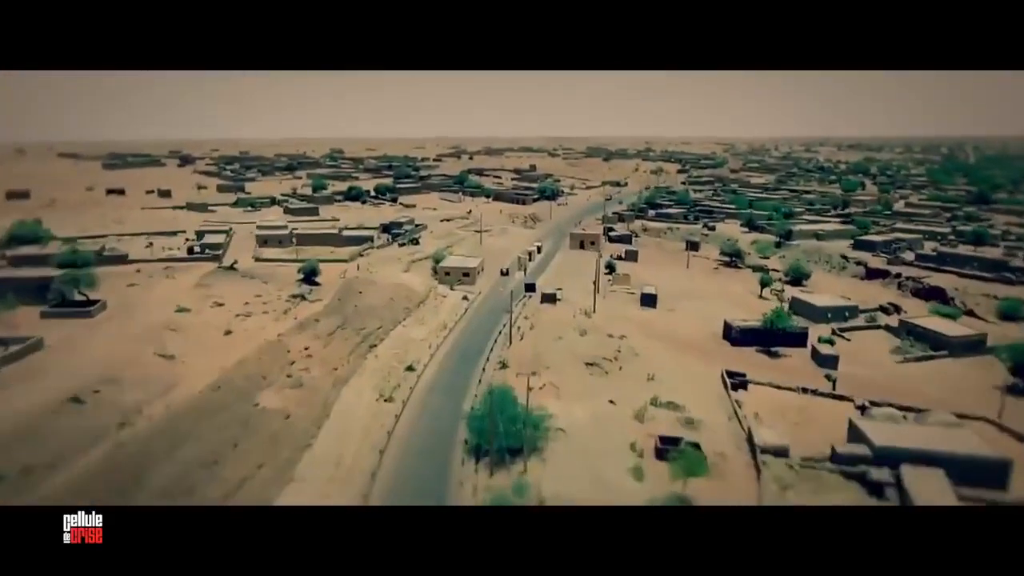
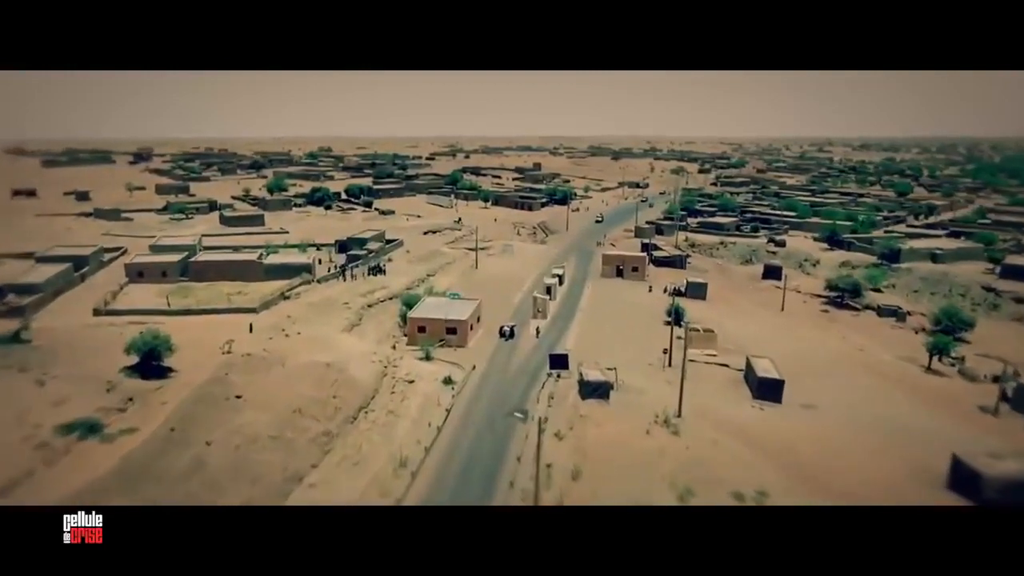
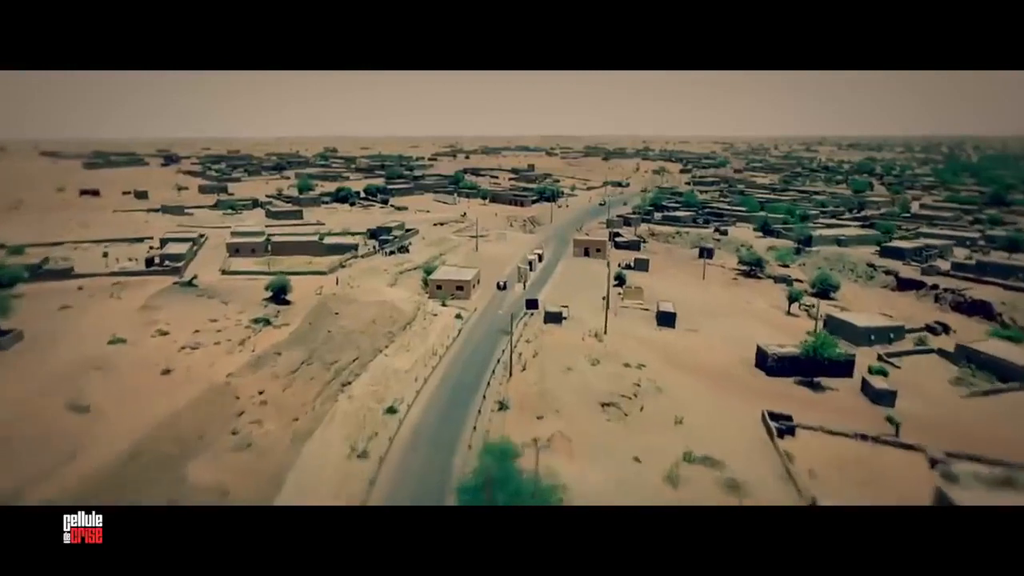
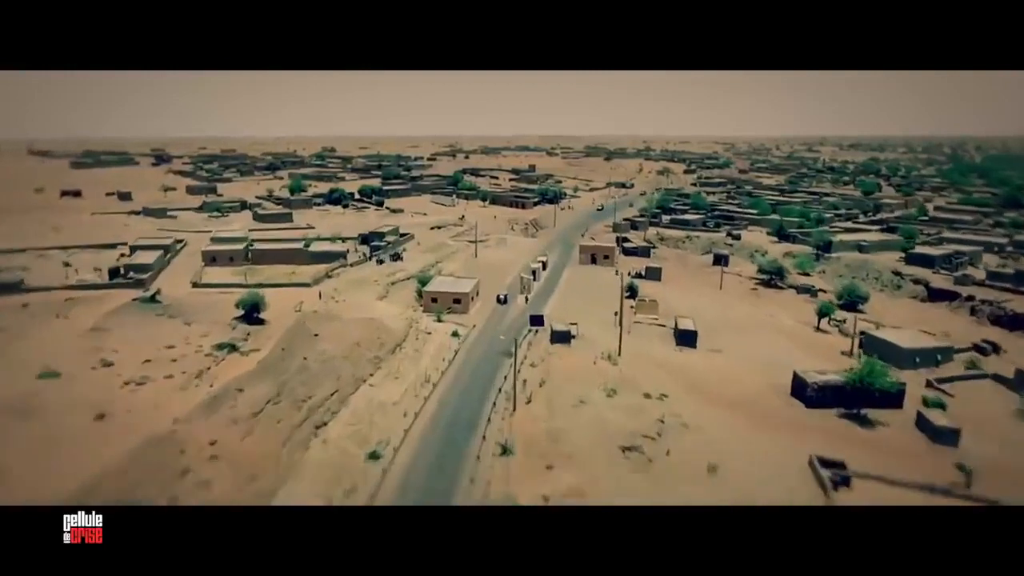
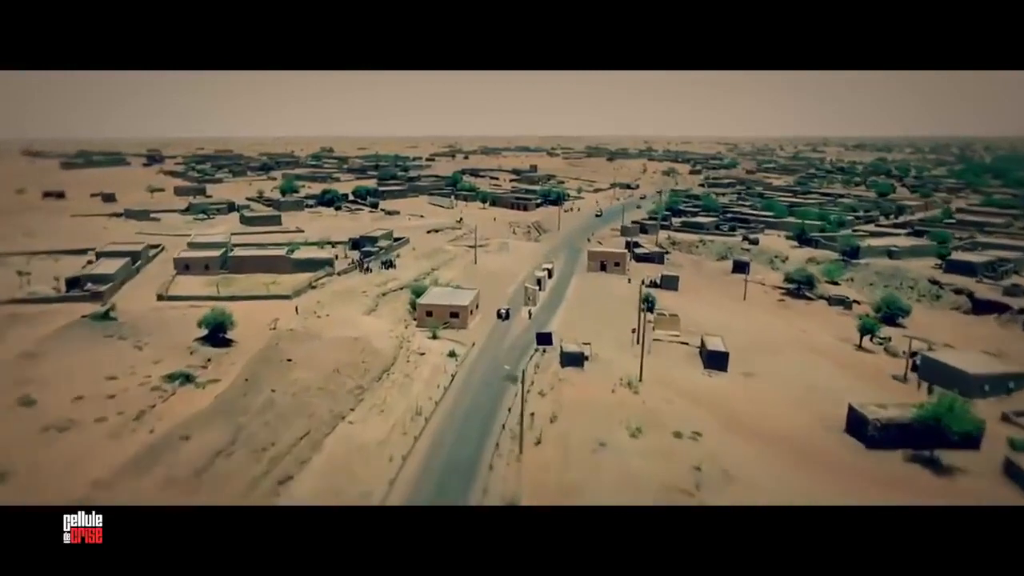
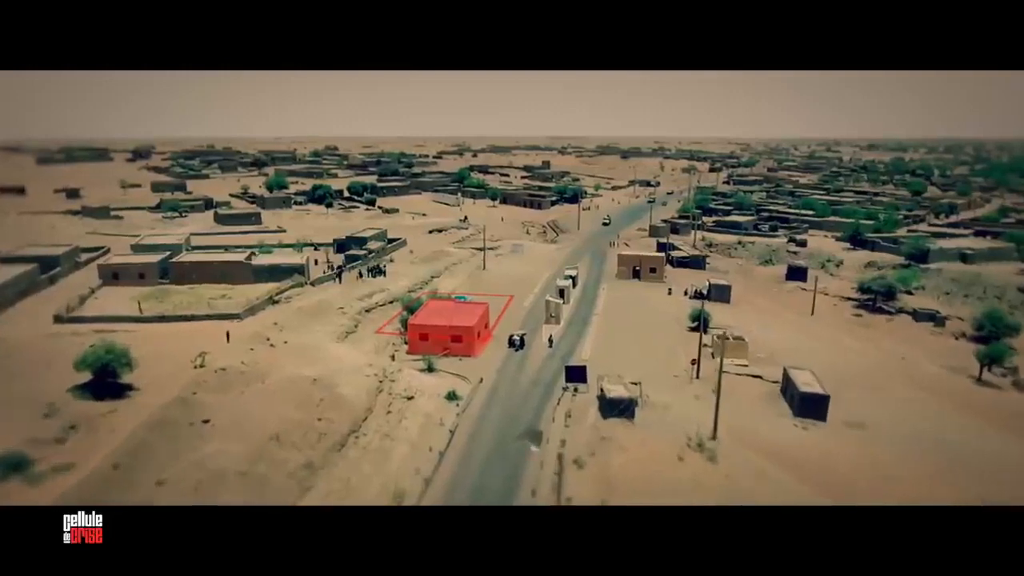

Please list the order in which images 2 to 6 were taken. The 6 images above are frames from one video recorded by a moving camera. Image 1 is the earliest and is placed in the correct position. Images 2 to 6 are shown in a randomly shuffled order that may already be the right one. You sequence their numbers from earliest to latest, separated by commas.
3, 4, 5, 2, 6
